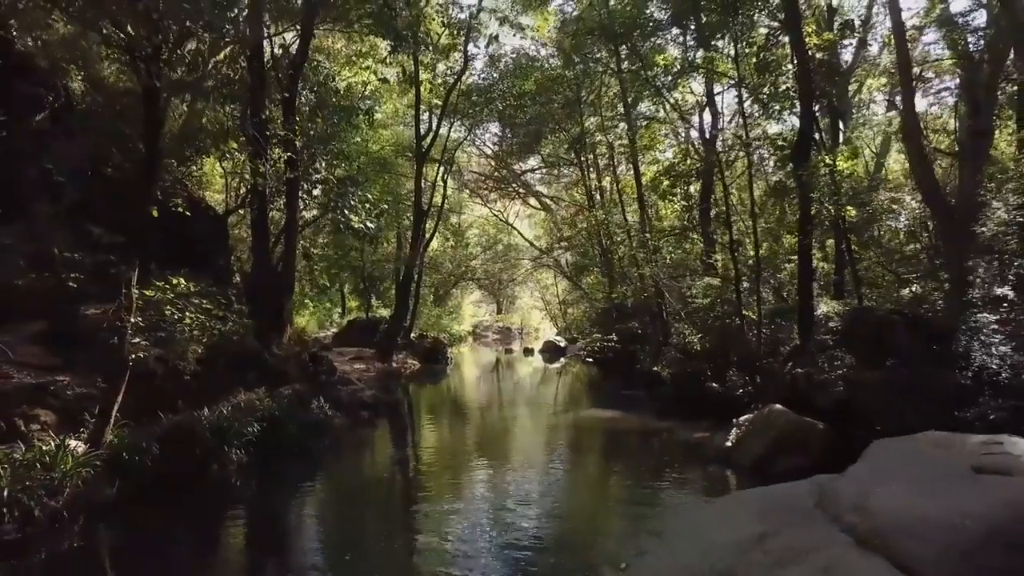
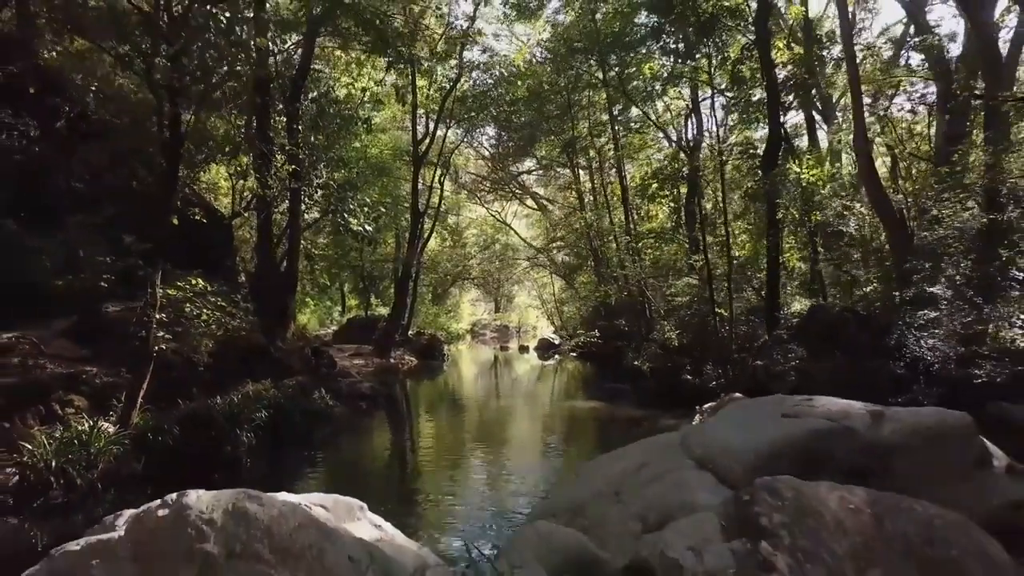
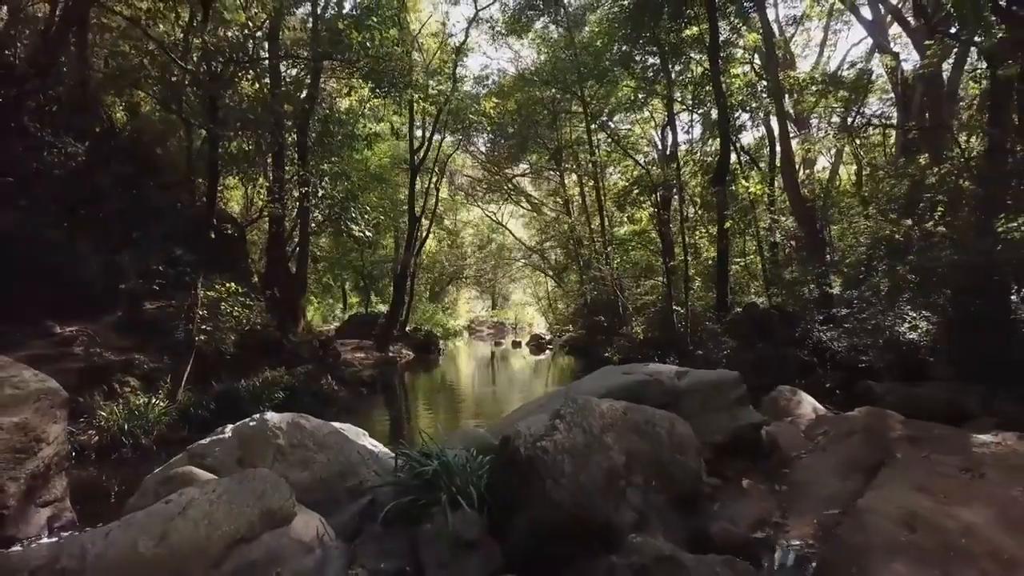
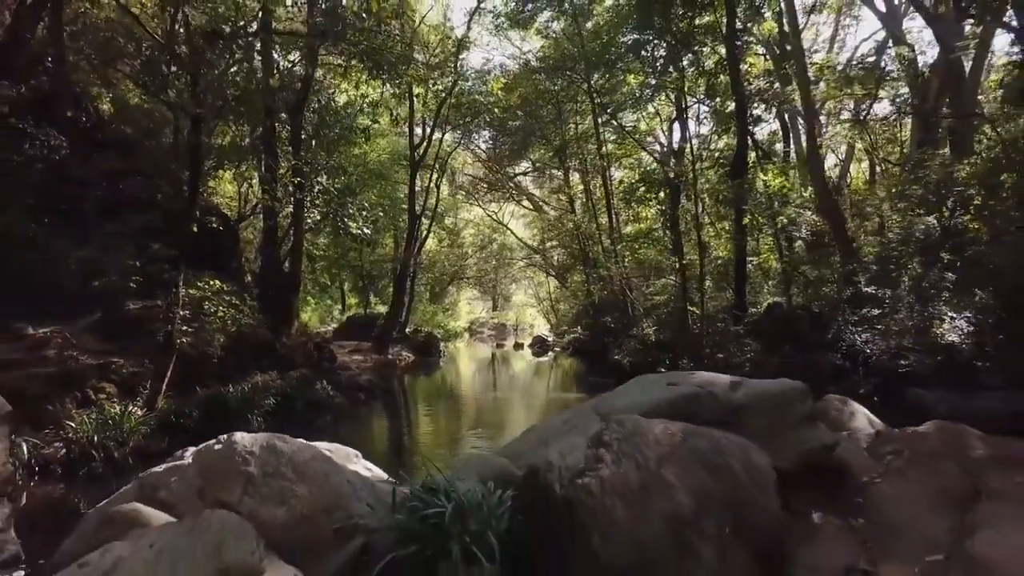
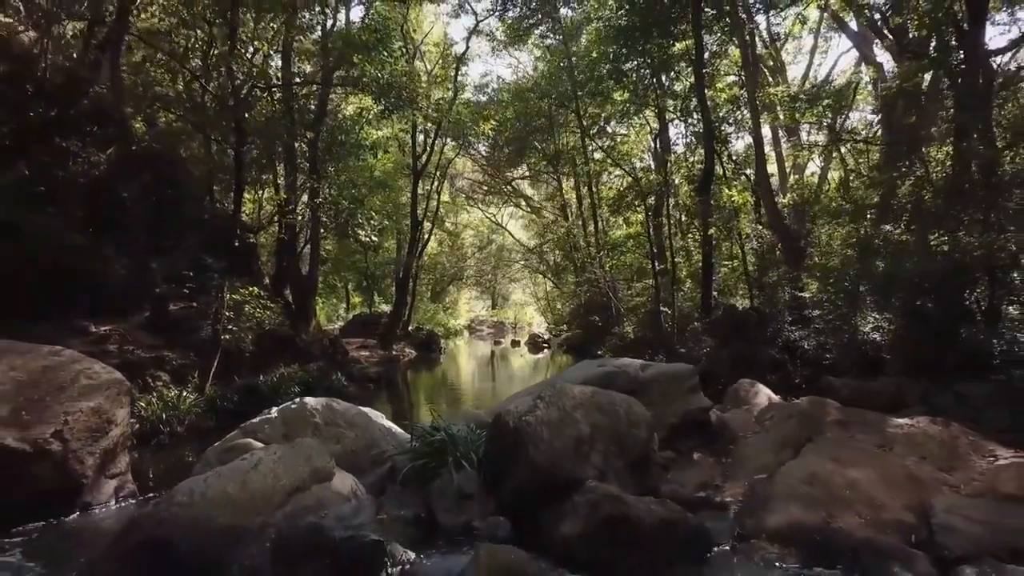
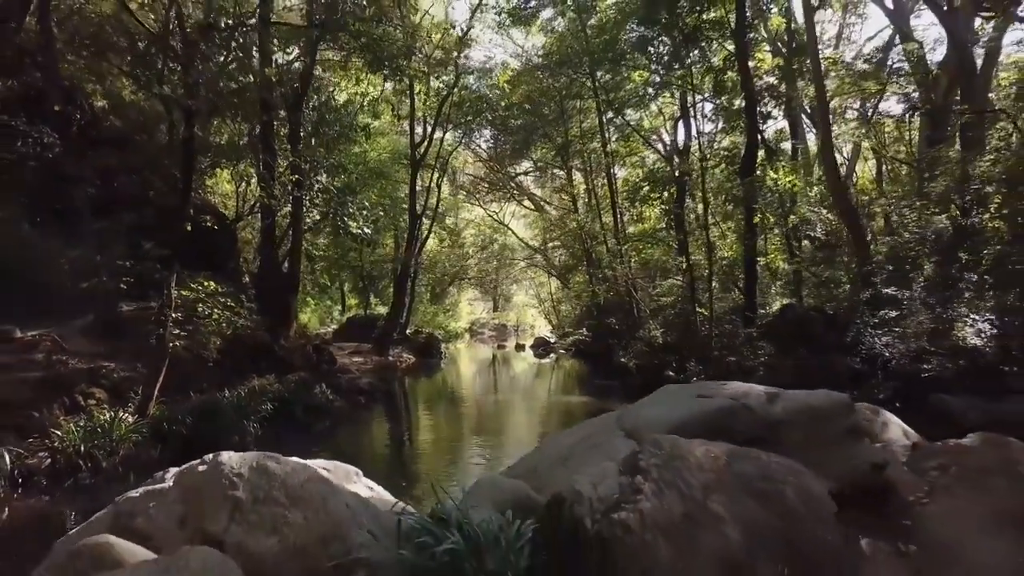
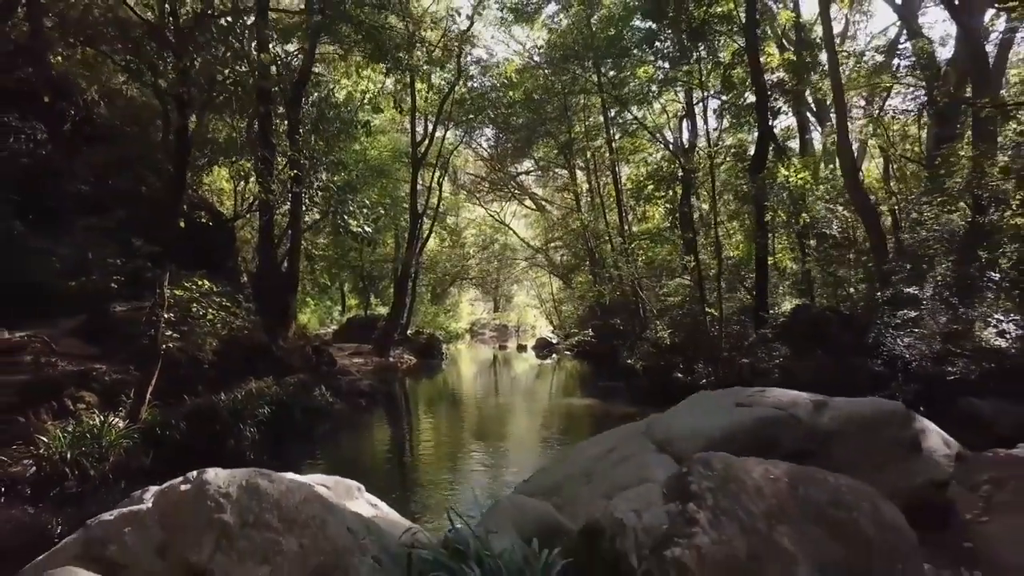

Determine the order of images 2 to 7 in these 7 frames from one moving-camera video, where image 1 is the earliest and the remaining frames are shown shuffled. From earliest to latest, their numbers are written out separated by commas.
2, 7, 6, 4, 3, 5
